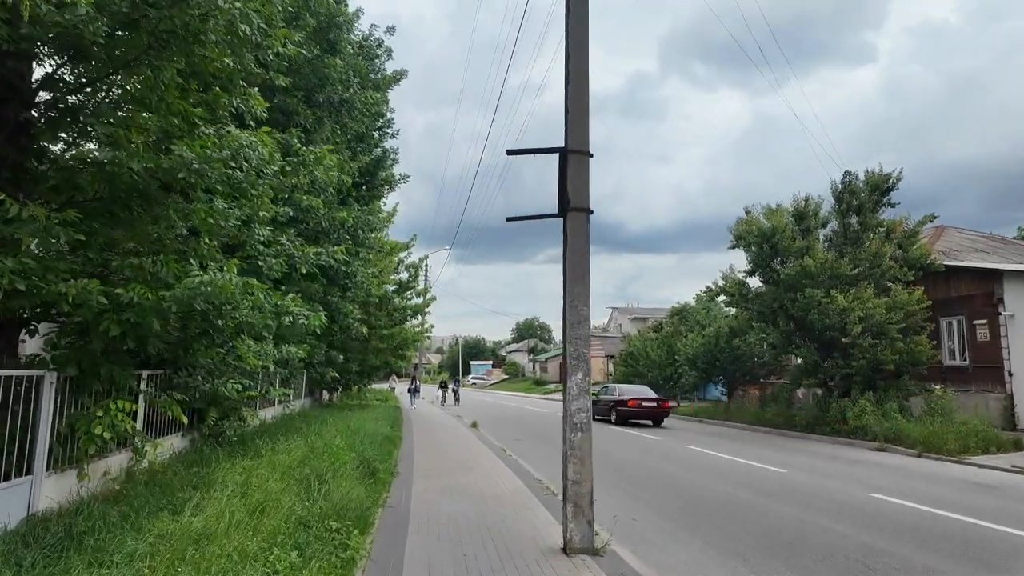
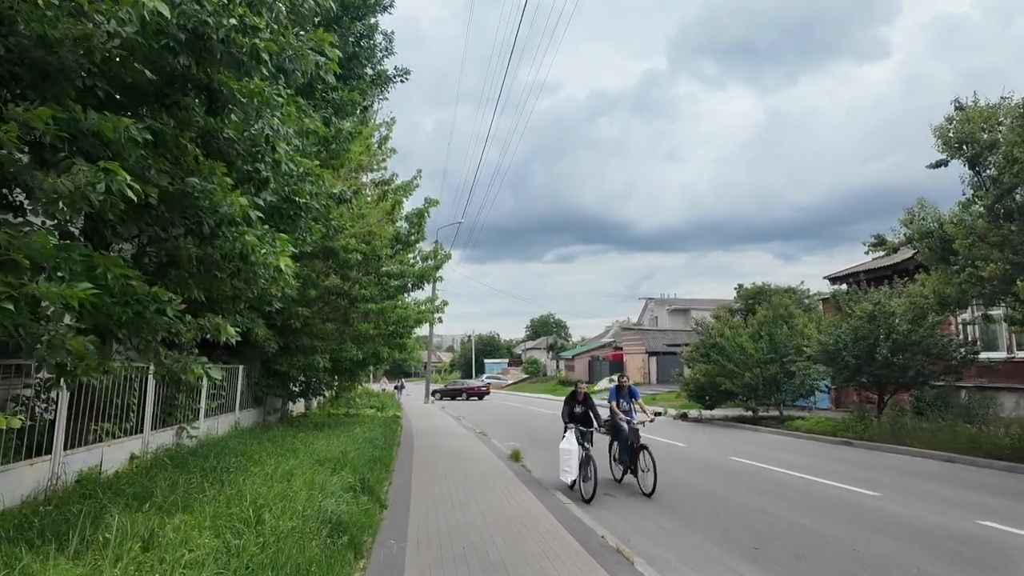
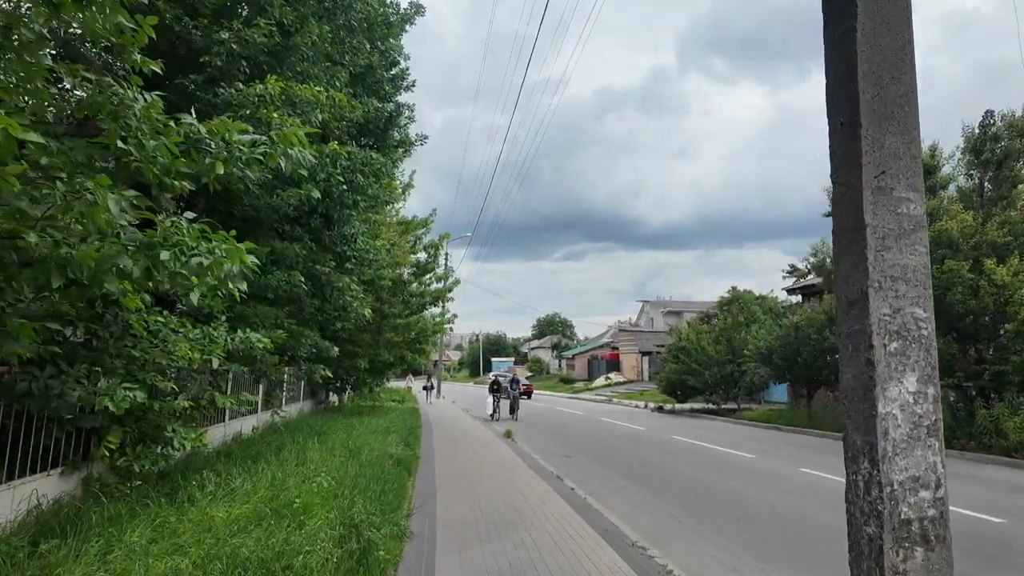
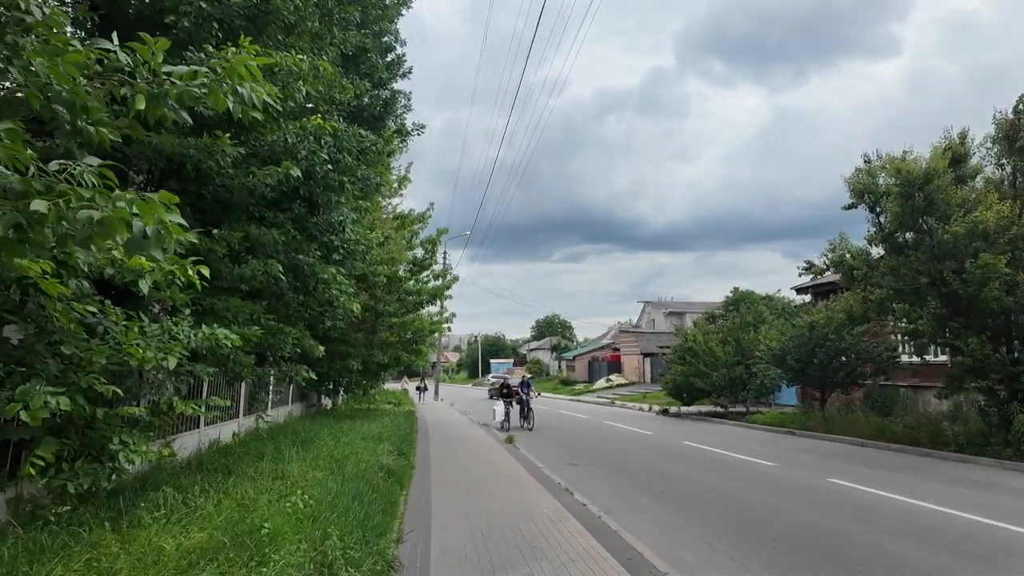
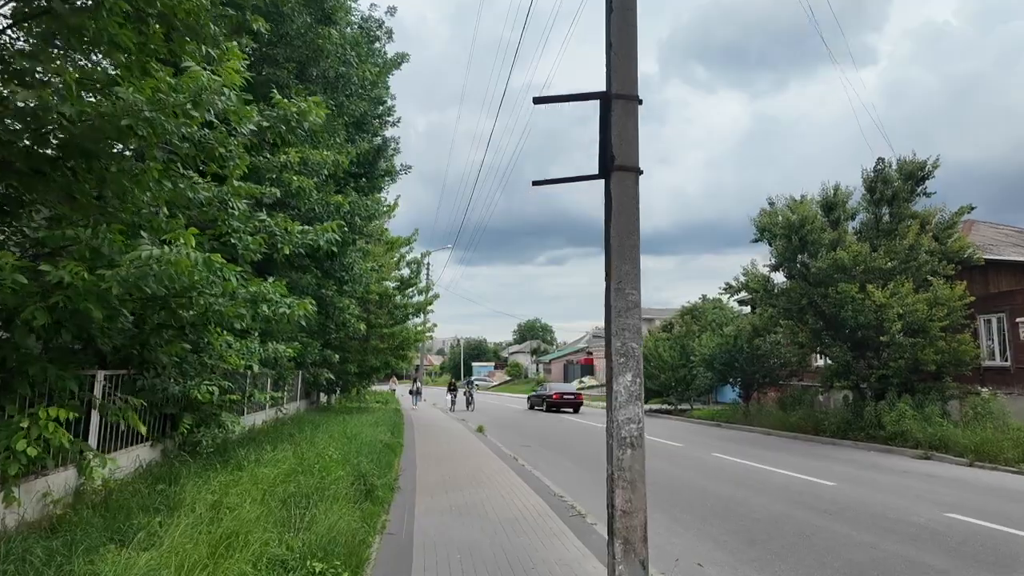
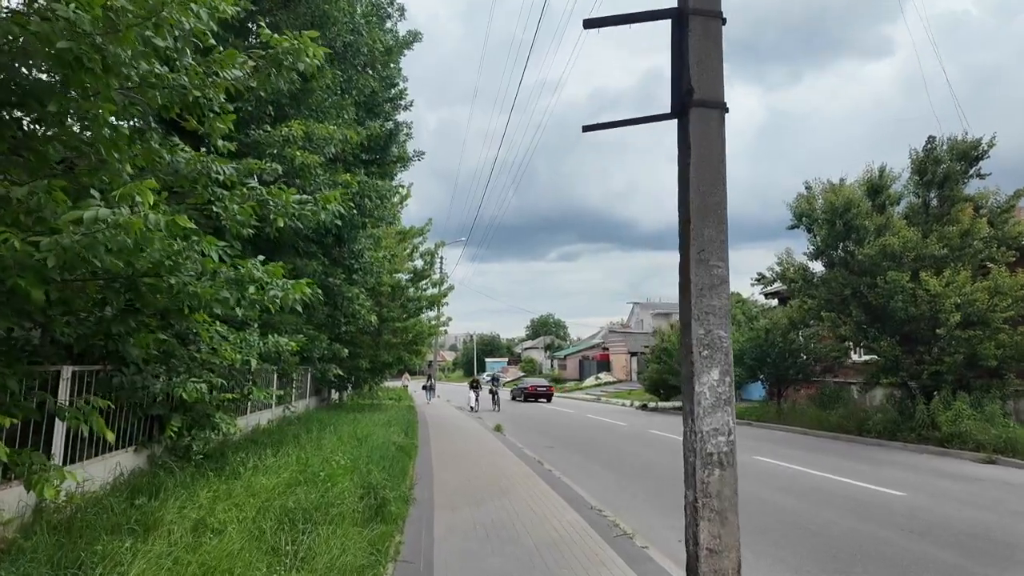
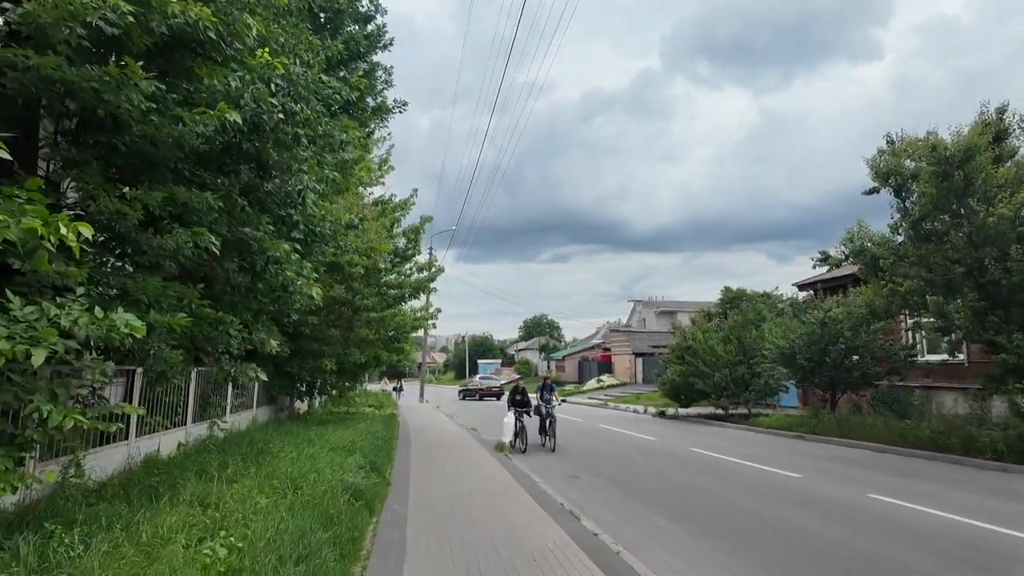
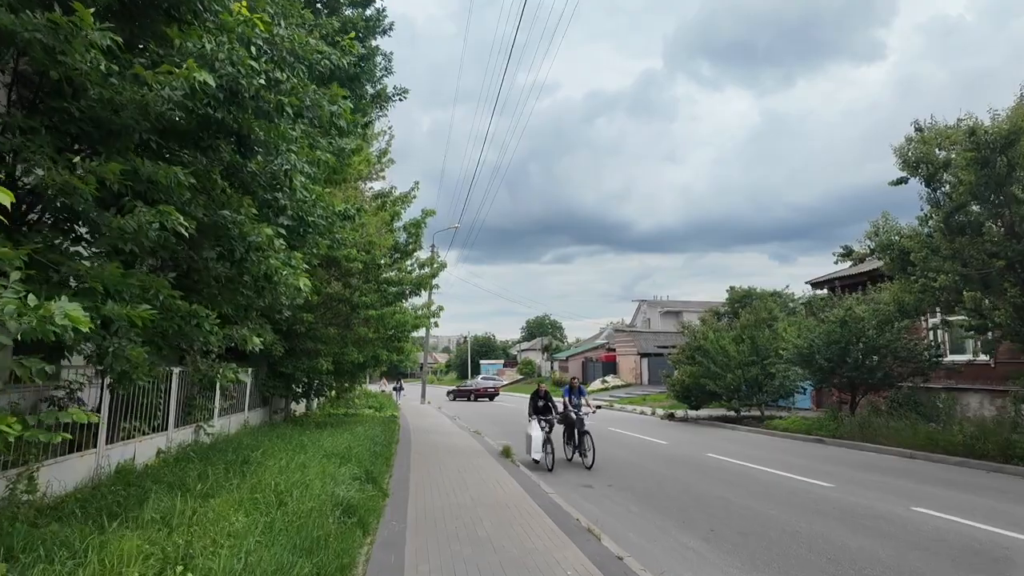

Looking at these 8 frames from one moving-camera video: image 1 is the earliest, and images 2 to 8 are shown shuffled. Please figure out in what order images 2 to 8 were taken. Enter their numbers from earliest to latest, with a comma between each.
5, 6, 3, 4, 7, 8, 2
